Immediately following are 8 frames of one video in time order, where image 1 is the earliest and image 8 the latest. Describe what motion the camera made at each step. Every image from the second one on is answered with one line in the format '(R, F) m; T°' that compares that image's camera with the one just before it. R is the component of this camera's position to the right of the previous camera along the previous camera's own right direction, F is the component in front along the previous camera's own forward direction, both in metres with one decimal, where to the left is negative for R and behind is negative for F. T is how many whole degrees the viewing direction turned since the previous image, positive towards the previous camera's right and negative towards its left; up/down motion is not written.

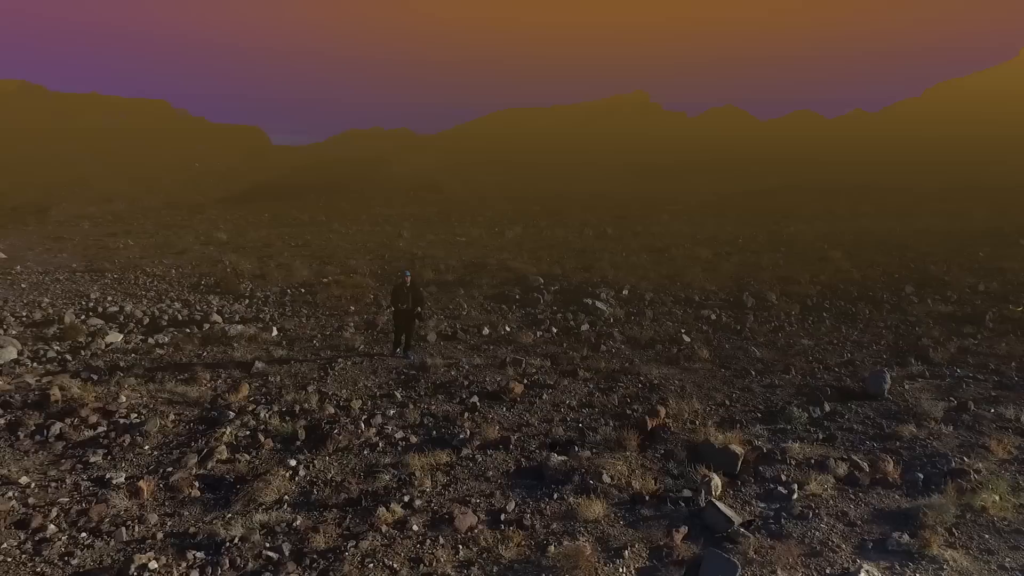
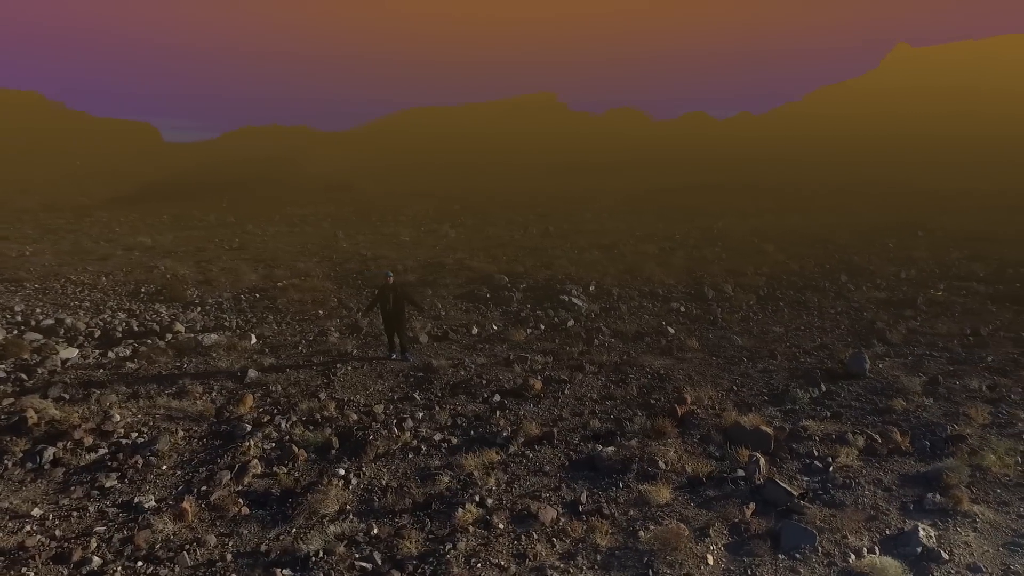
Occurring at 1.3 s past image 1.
(-1.4, 0.0) m; +8°
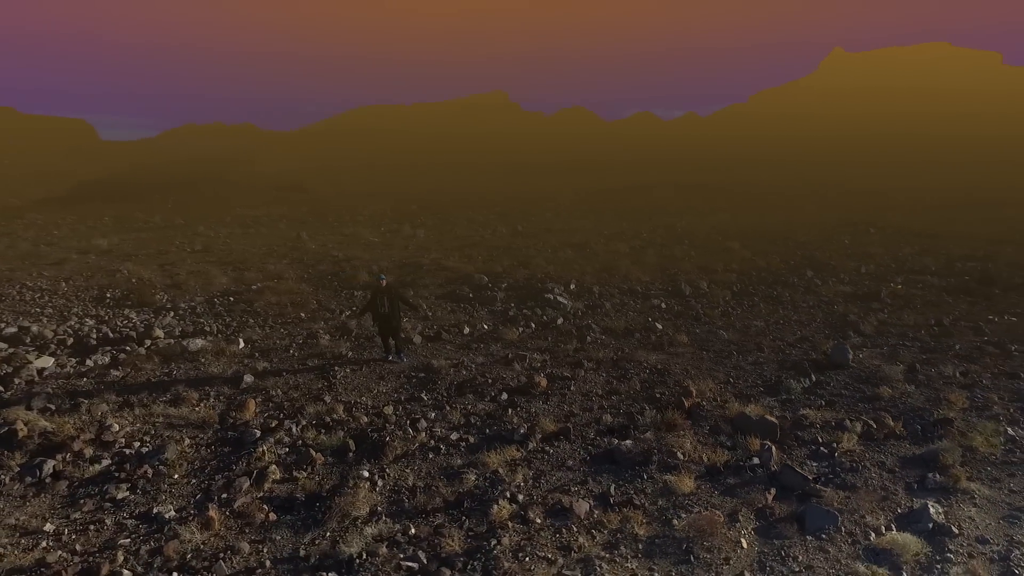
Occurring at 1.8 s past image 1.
(-0.7, -0.1) m; +4°
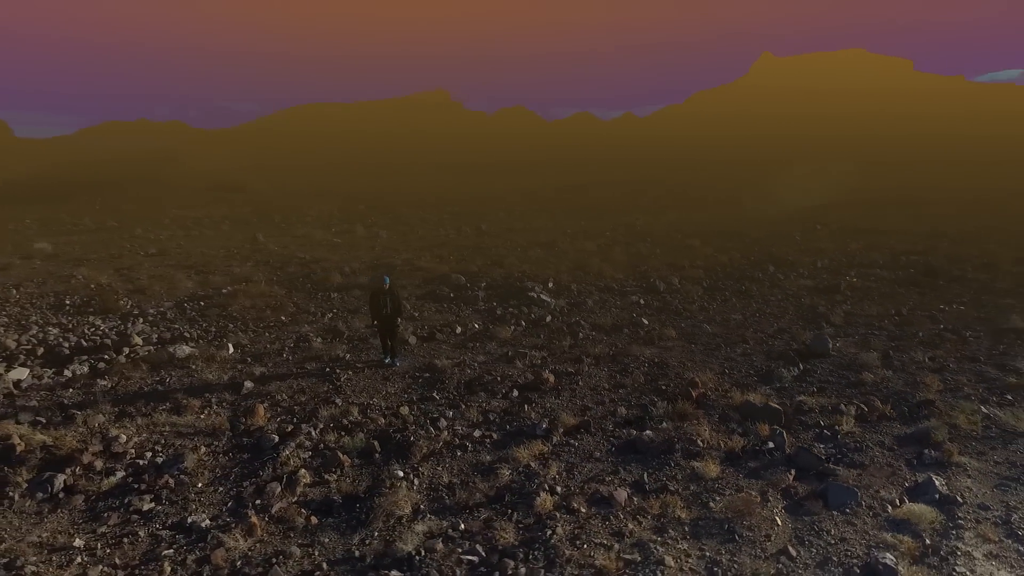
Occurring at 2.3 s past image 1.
(-0.8, -0.1) m; +5°
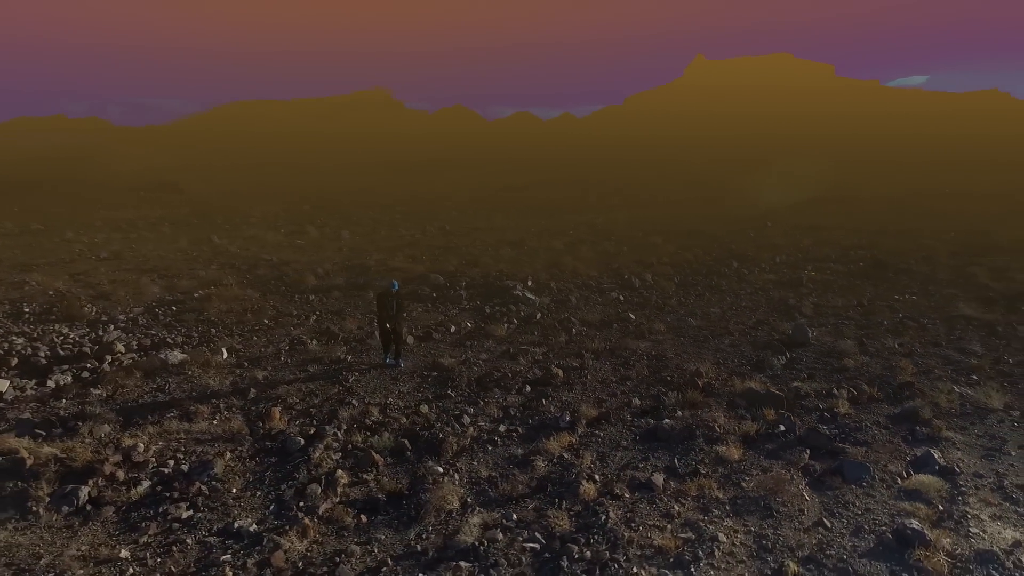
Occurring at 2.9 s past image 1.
(-0.9, -0.1) m; +5°
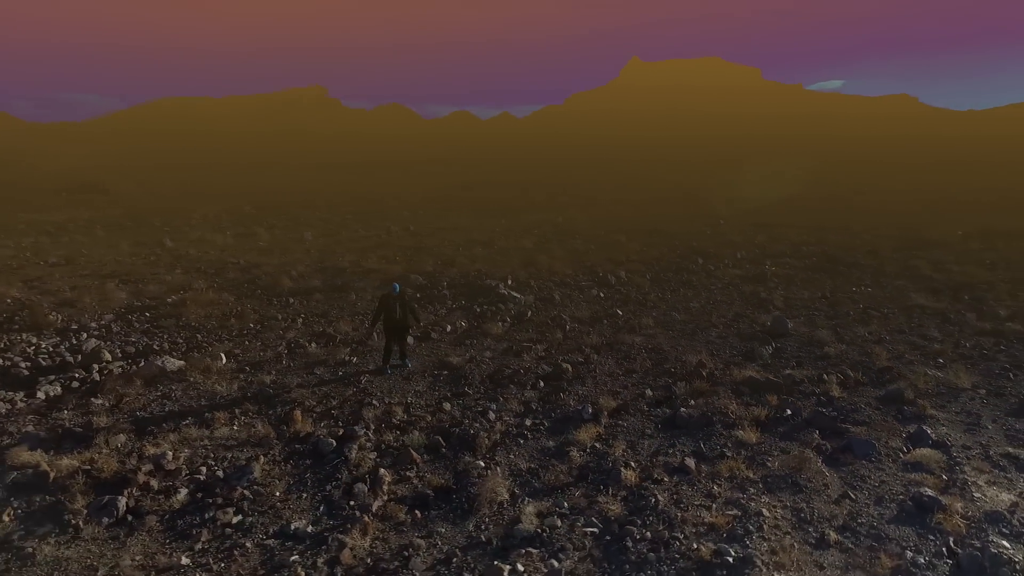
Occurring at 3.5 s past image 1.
(-1.0, -0.2) m; +5°
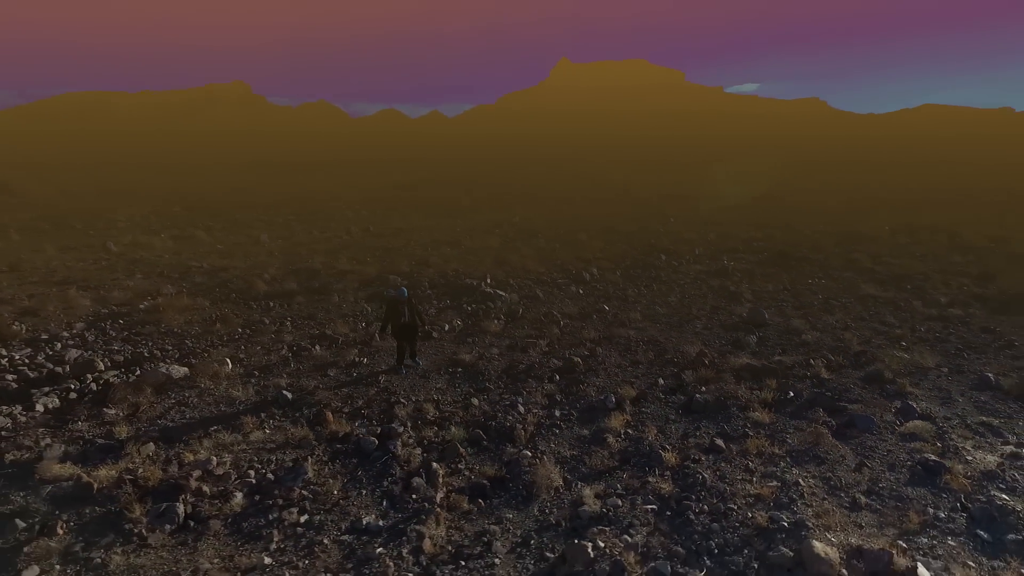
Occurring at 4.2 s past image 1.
(-1.2, -0.3) m; +6°
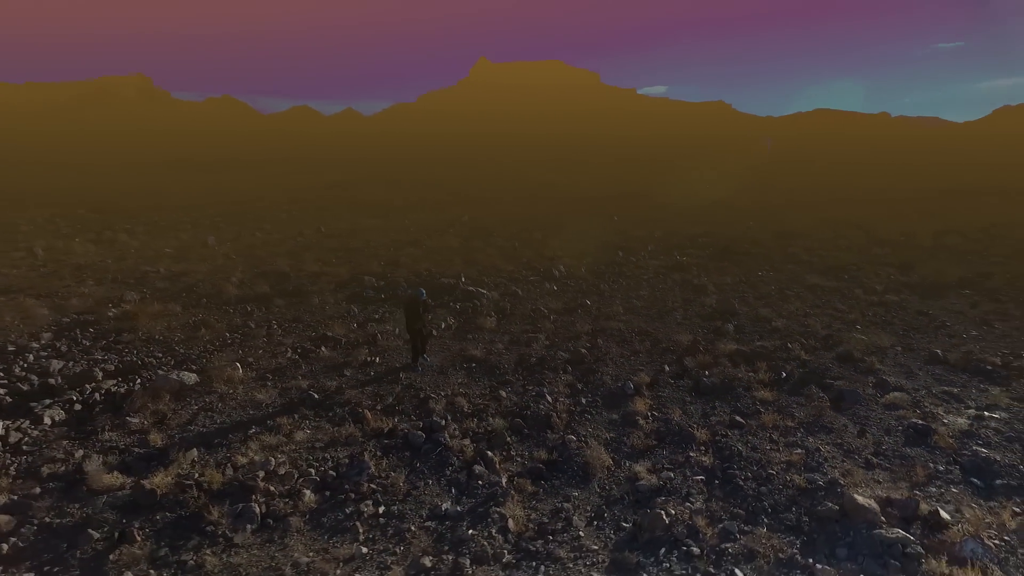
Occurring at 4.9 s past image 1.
(-1.4, -0.3) m; +7°
